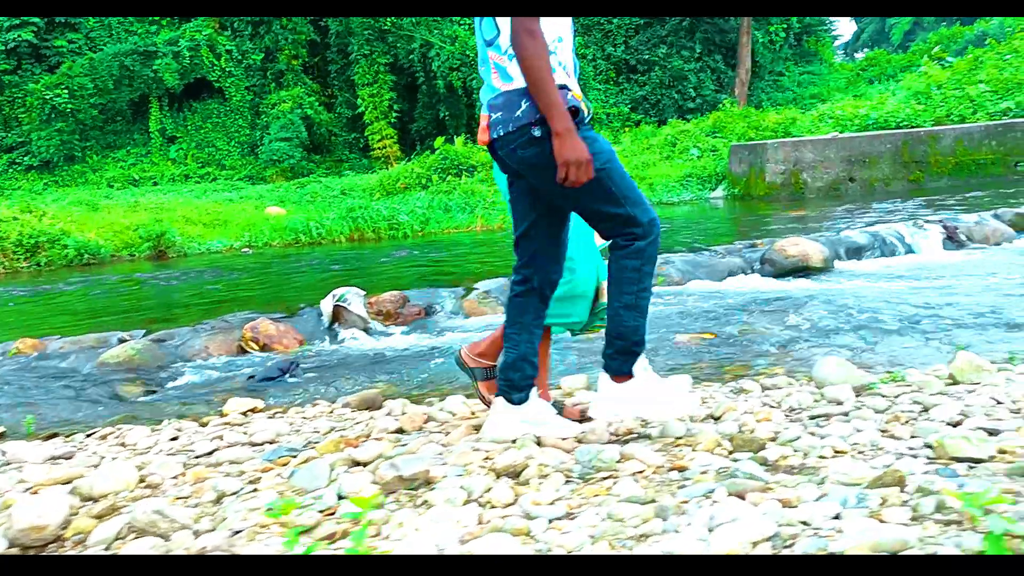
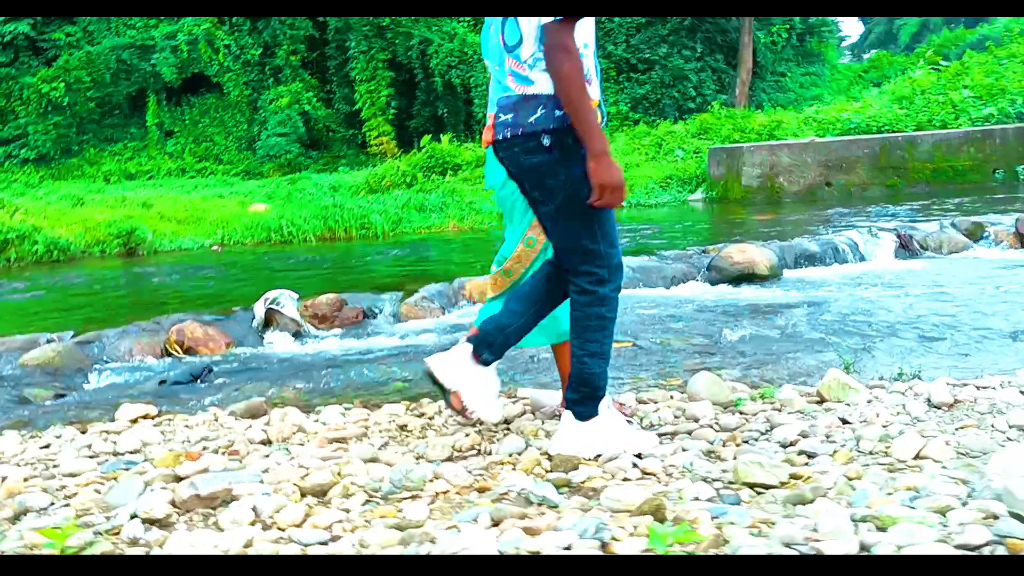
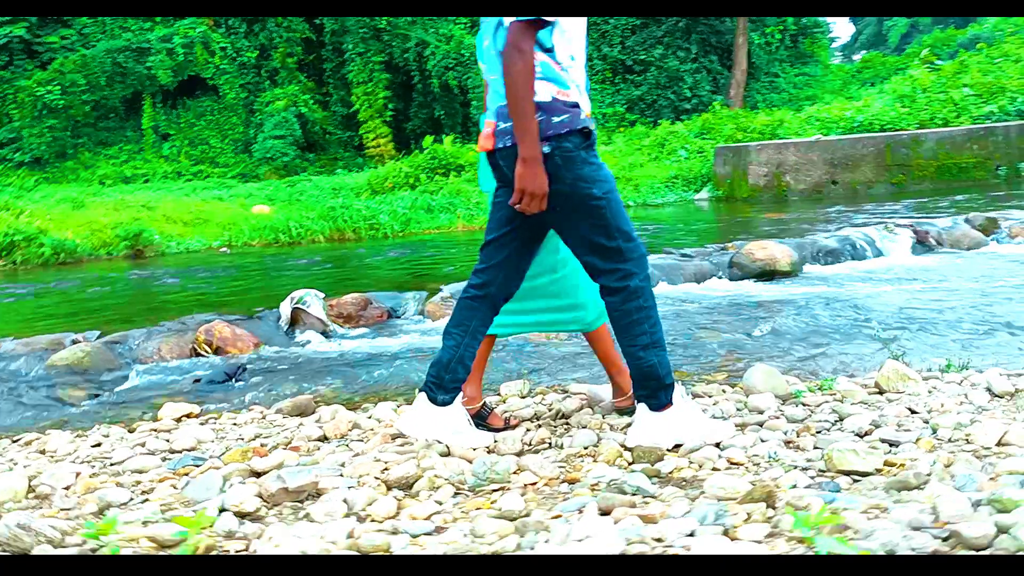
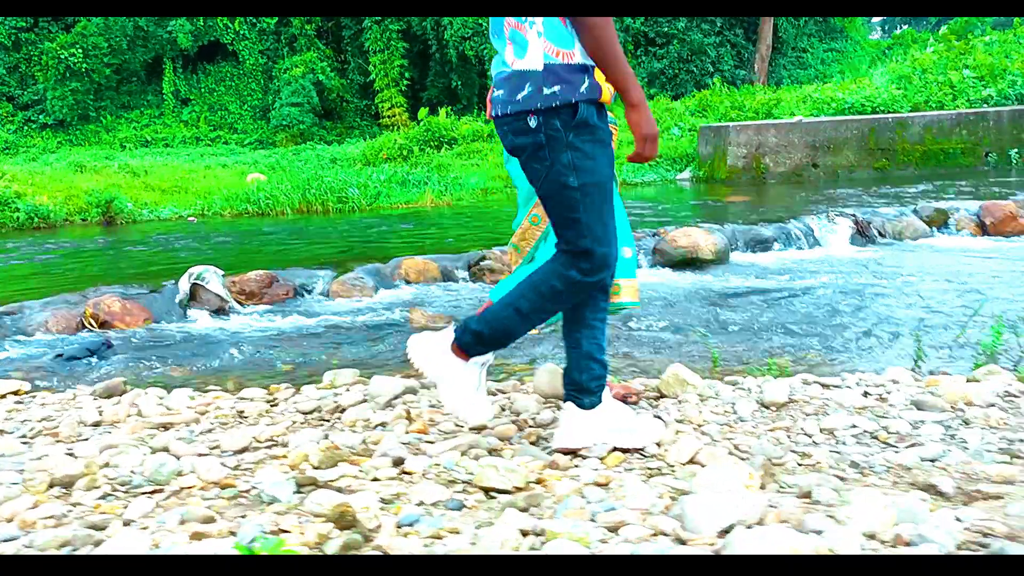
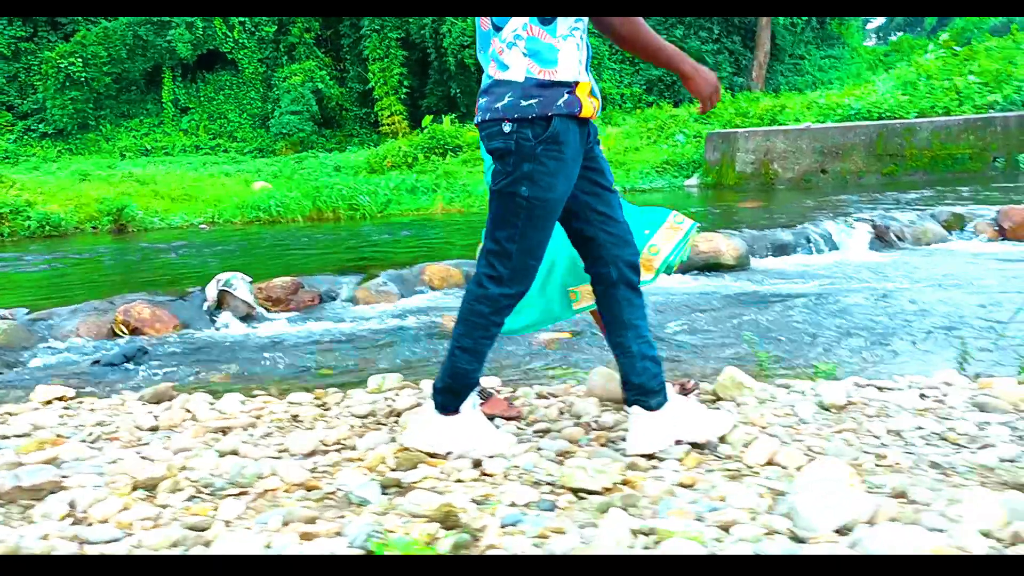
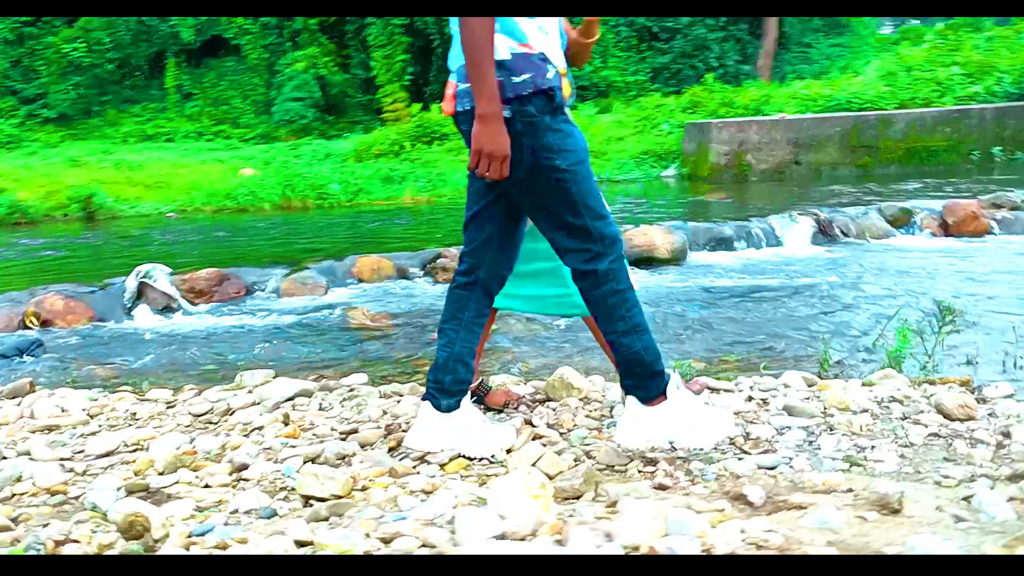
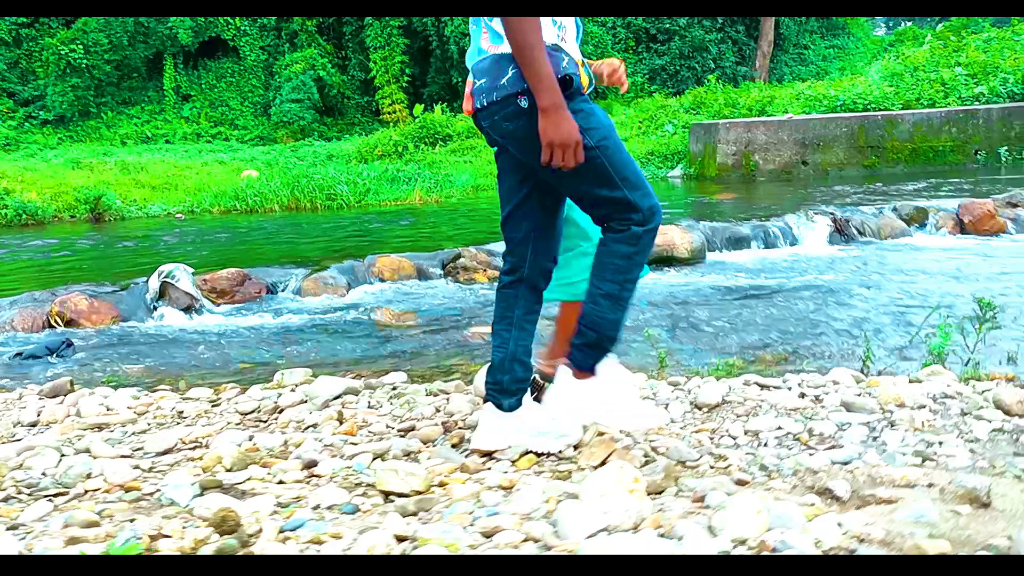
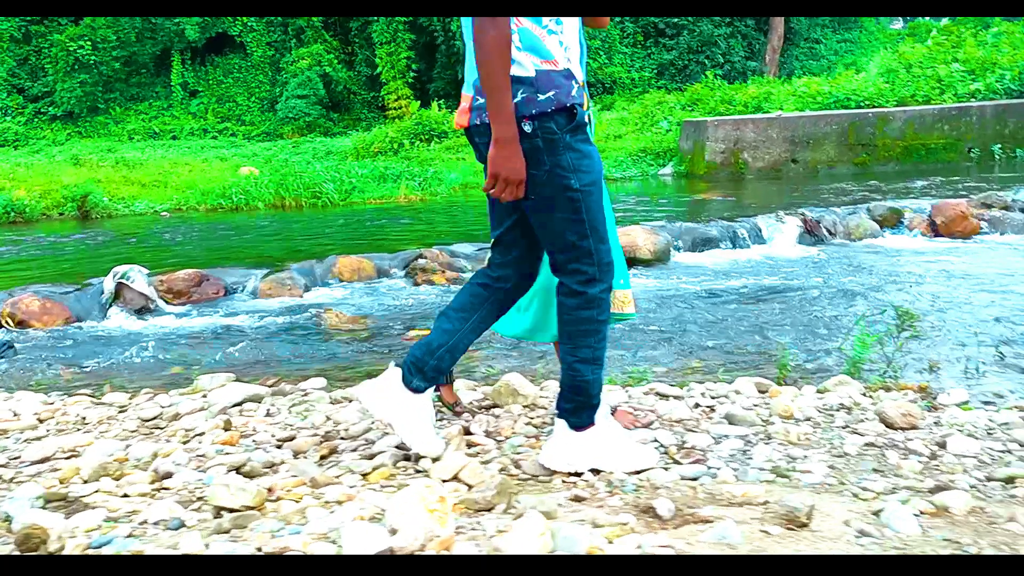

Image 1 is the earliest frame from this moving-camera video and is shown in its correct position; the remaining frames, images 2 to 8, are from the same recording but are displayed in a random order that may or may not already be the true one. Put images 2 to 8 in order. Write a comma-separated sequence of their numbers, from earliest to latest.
3, 2, 5, 4, 7, 6, 8
